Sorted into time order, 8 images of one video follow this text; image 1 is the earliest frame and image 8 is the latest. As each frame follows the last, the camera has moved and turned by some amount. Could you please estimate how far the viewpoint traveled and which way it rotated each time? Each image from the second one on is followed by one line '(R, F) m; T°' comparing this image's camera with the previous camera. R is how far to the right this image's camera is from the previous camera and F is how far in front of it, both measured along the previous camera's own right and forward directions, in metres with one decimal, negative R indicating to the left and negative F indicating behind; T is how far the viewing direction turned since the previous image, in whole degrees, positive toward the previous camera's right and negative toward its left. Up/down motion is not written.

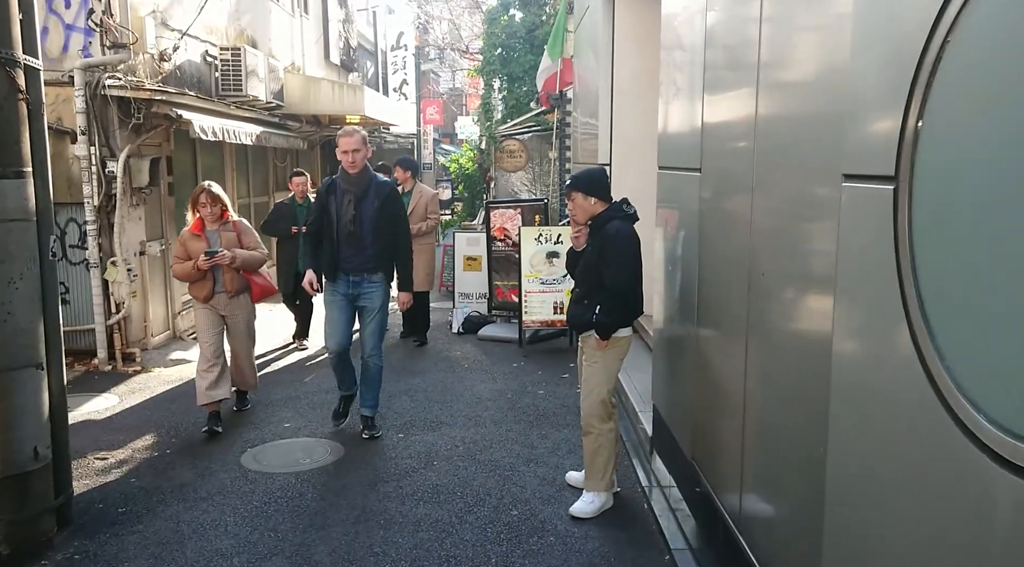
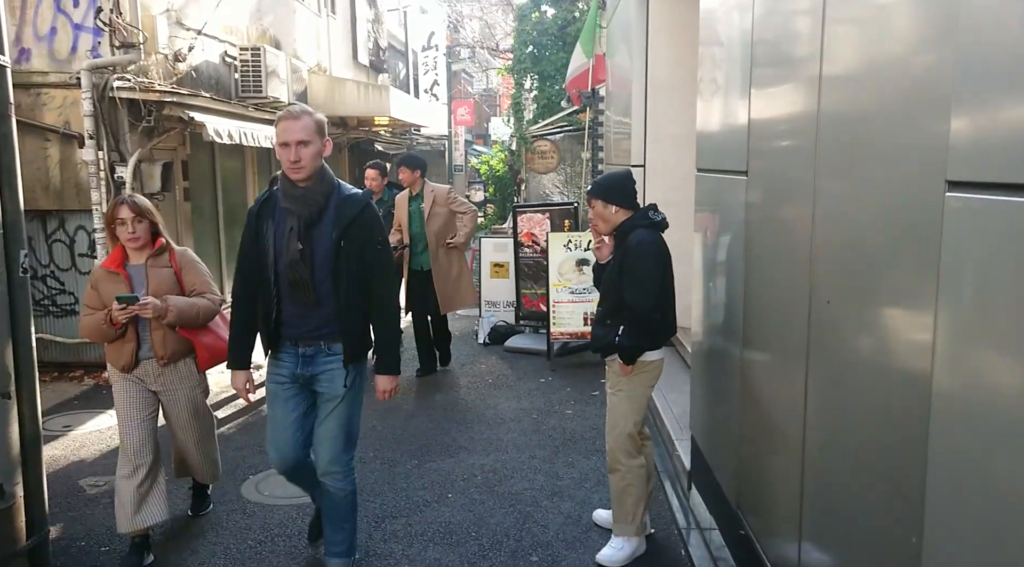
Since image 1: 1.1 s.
(+0.1, +0.5) m; -3°
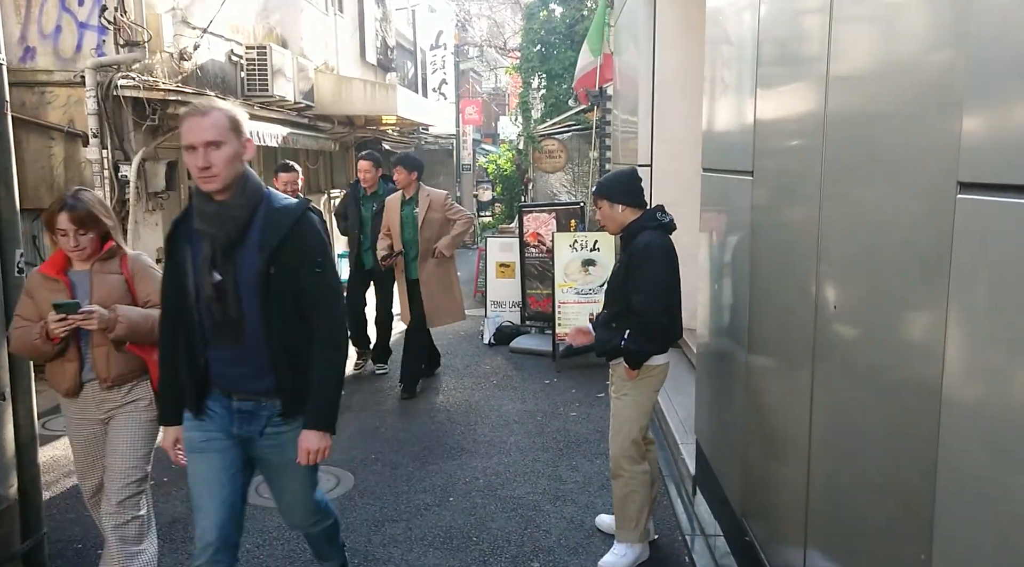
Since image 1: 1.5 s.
(0.0, +0.1) m; -1°
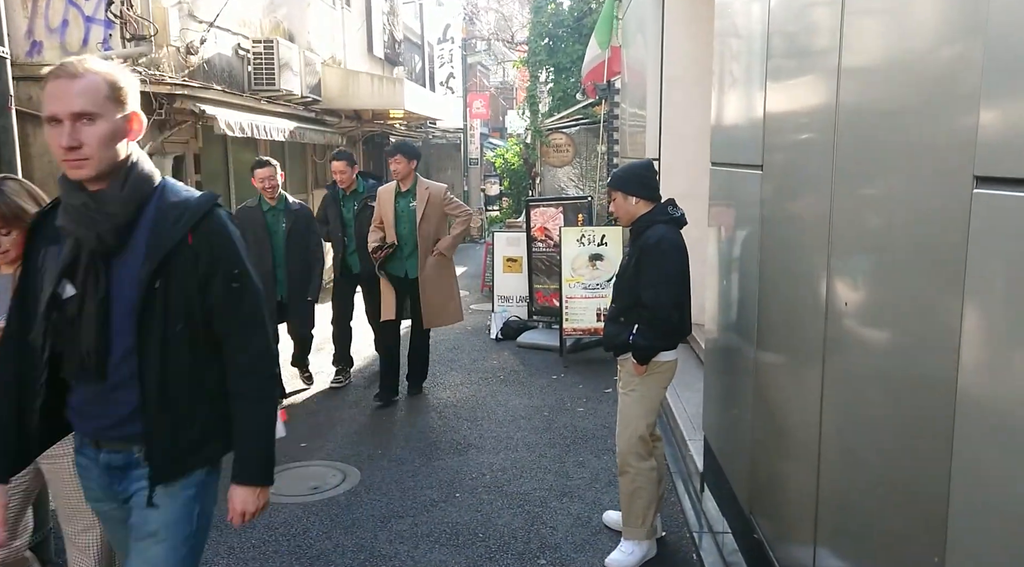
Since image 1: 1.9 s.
(0.0, 0.0) m; -1°
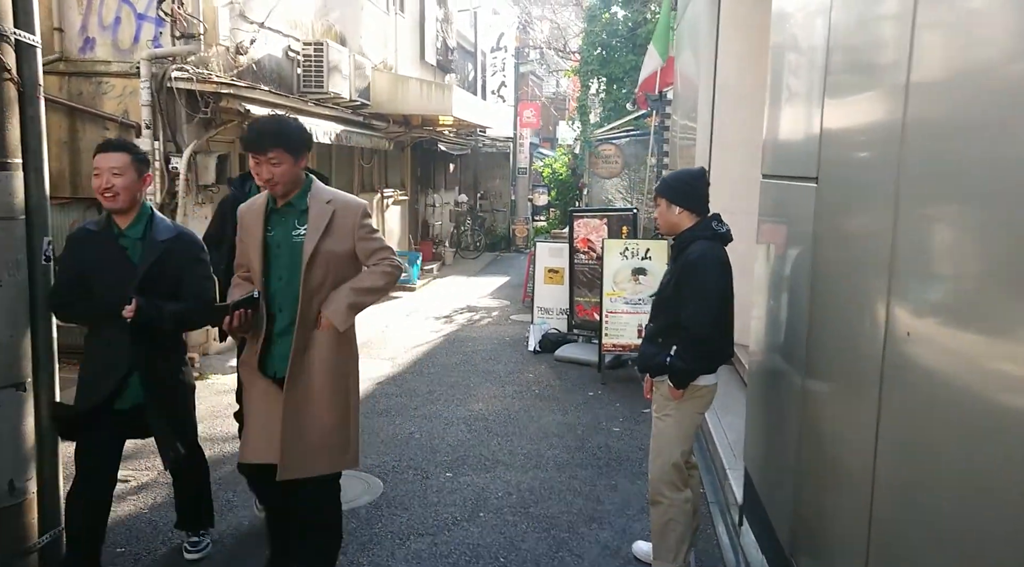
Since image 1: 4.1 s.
(+0.1, +0.2) m; -3°
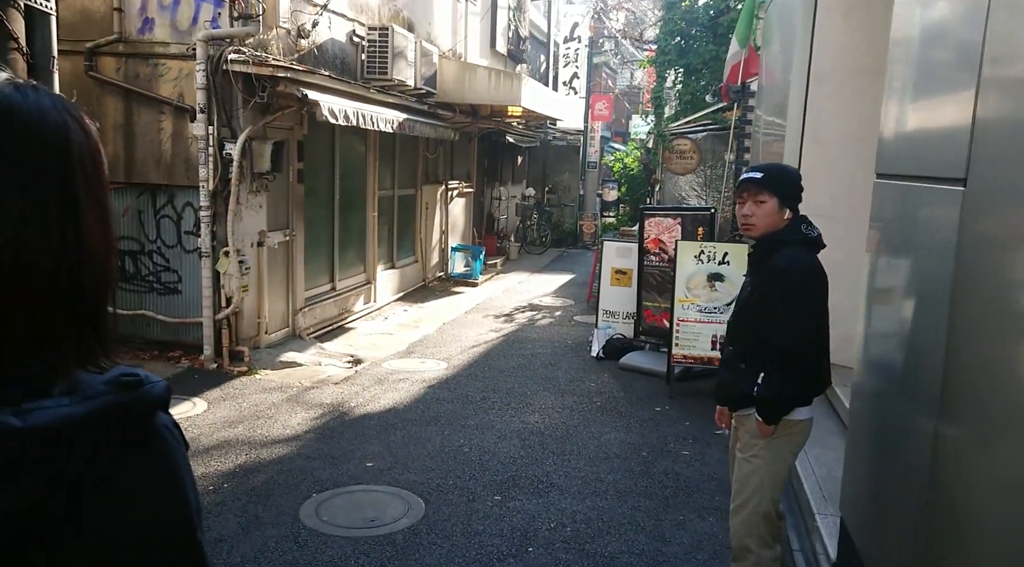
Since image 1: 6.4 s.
(0.0, +0.5) m; -5°
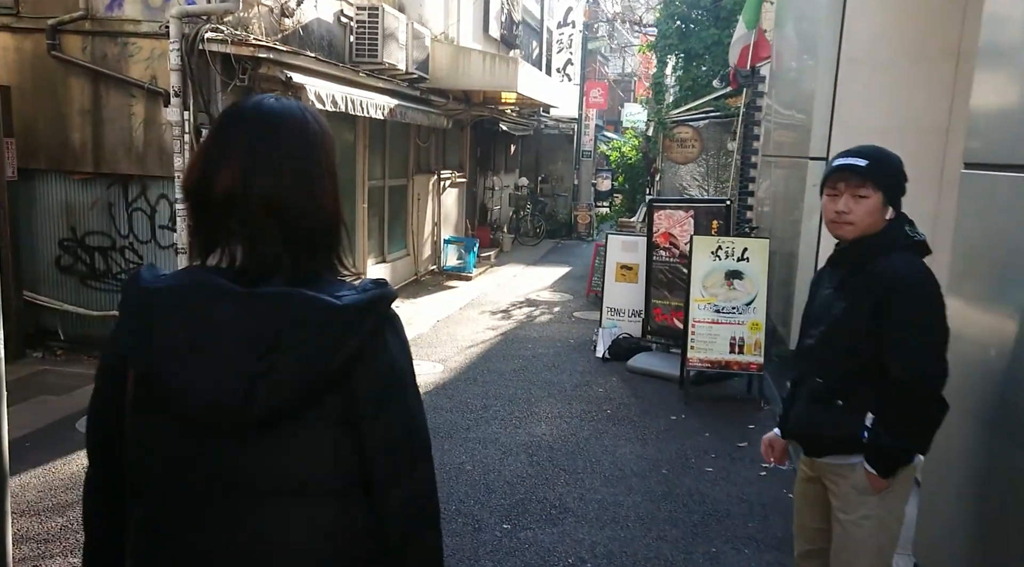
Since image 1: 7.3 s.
(-0.1, +0.5) m; +1°
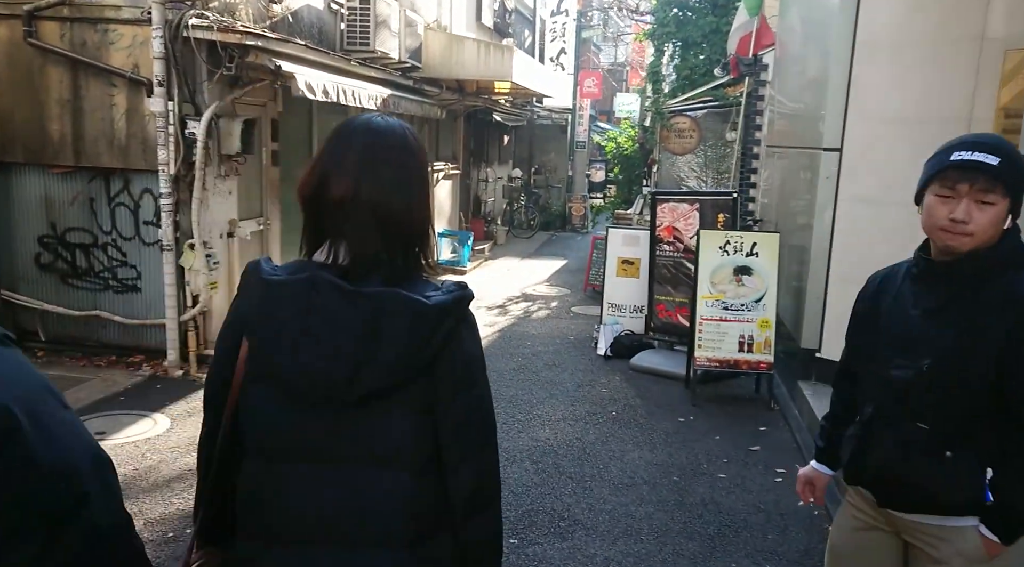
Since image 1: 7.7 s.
(-0.1, +0.2) m; +1°
